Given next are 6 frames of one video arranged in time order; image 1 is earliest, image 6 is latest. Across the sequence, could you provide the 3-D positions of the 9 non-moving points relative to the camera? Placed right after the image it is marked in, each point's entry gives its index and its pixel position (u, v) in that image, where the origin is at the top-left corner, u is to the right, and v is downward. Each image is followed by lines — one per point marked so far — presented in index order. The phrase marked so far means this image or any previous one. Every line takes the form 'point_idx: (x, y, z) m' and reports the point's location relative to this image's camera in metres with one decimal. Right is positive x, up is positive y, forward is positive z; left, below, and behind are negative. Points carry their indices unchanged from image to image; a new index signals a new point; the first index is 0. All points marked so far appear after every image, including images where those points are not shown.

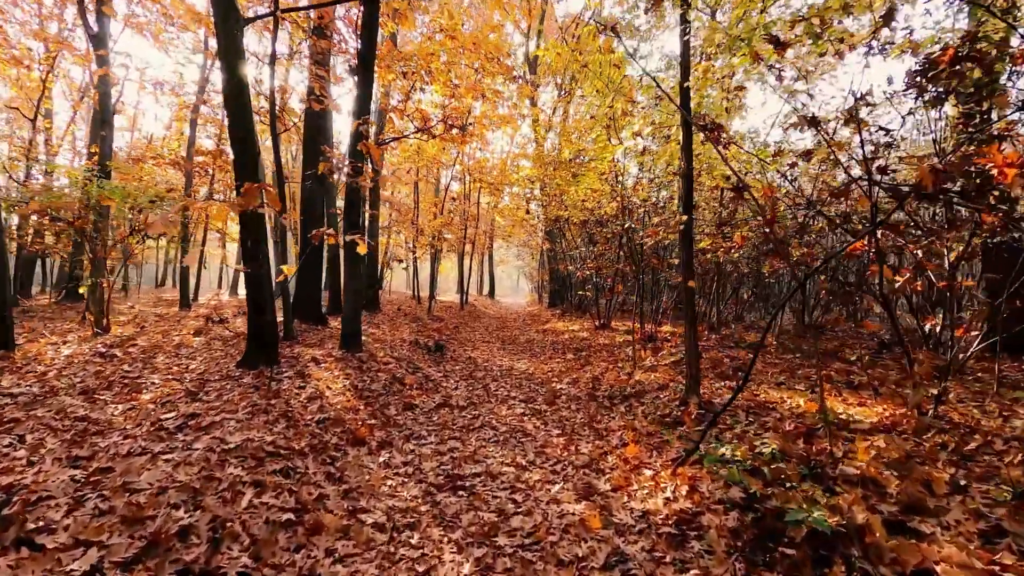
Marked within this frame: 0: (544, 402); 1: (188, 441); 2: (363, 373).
0: (+0.5, -1.7, +7.5) m
1: (-2.7, -1.3, +4.3) m
2: (-2.3, -1.3, +7.8) m
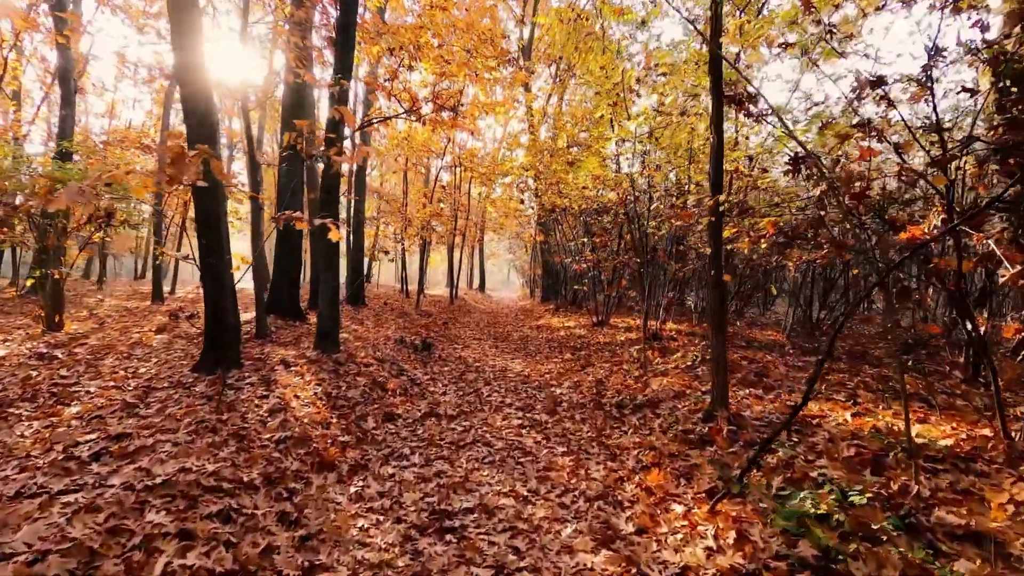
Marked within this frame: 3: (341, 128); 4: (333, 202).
0: (+0.4, -1.6, +6.7) m
1: (-2.7, -1.2, +3.4) m
2: (-2.3, -1.2, +6.9) m
3: (-2.6, +2.4, +7.7) m
4: (-2.8, +1.4, +8.1) m
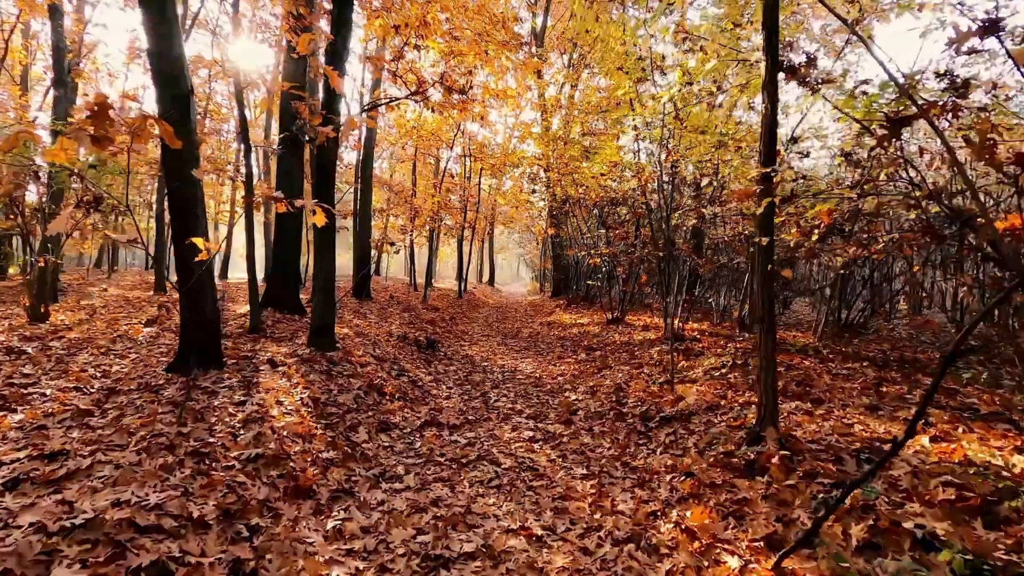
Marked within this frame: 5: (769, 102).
0: (+0.5, -1.5, +6.0) m
1: (-2.6, -1.2, +2.7) m
2: (-2.2, -1.1, +6.2) m
3: (-2.4, +2.6, +7.0) m
4: (-2.7, +1.5, +7.4) m
5: (+2.1, +1.6, +4.3) m
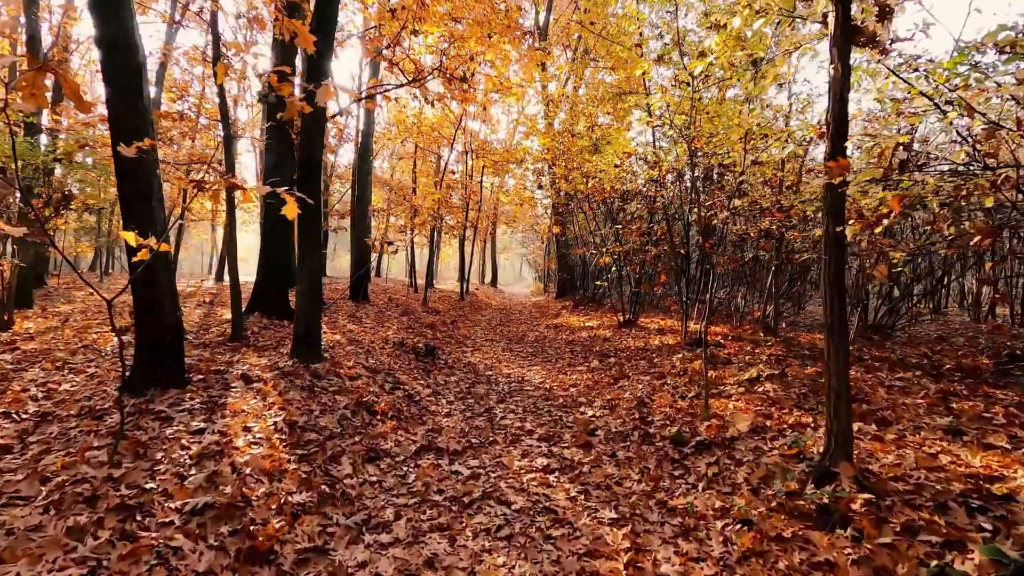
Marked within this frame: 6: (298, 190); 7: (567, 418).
0: (+0.6, -1.6, +5.2) m
1: (-2.6, -1.2, +1.9) m
2: (-2.1, -1.1, +5.4) m
3: (-2.3, +2.5, +6.2) m
4: (-2.6, +1.4, +6.7) m
5: (+2.2, +1.6, +3.5) m
6: (-2.7, +1.2, +6.5) m
7: (+0.7, -1.5, +6.1) m
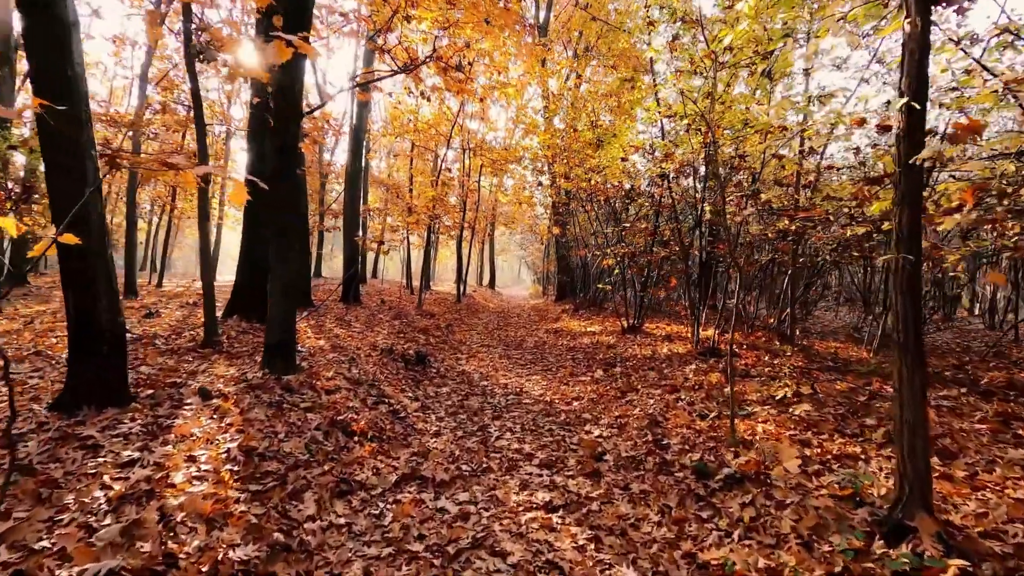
0: (+0.6, -1.6, +4.5) m
1: (-2.6, -1.2, +1.2) m
2: (-2.1, -1.2, +4.7) m
3: (-2.3, +2.5, +5.6) m
4: (-2.6, +1.4, +6.0) m
5: (+2.2, +1.5, +2.8) m
6: (-2.7, +1.2, +5.8) m
7: (+0.6, -1.6, +5.4) m
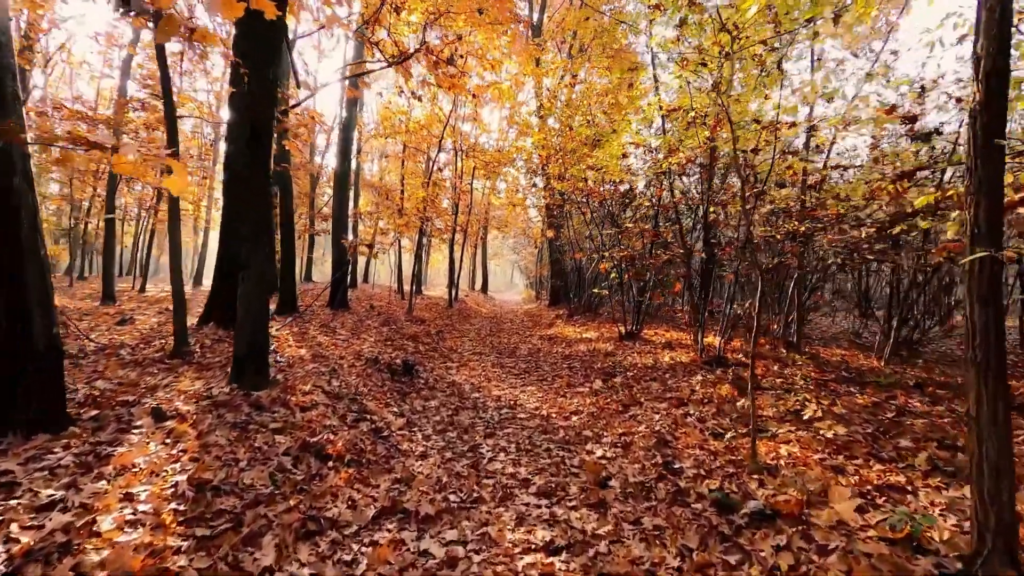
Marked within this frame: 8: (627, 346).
0: (+0.6, -1.7, +4.0) m
1: (-2.6, -1.2, +0.7) m
2: (-2.2, -1.2, +4.2) m
3: (-2.4, +2.4, +5.0) m
4: (-2.7, +1.4, +5.4) m
5: (+2.2, +1.5, +2.4) m
6: (-2.8, +1.2, +5.3) m
7: (+0.6, -1.6, +4.9) m
8: (+2.3, -1.2, +10.3) m
